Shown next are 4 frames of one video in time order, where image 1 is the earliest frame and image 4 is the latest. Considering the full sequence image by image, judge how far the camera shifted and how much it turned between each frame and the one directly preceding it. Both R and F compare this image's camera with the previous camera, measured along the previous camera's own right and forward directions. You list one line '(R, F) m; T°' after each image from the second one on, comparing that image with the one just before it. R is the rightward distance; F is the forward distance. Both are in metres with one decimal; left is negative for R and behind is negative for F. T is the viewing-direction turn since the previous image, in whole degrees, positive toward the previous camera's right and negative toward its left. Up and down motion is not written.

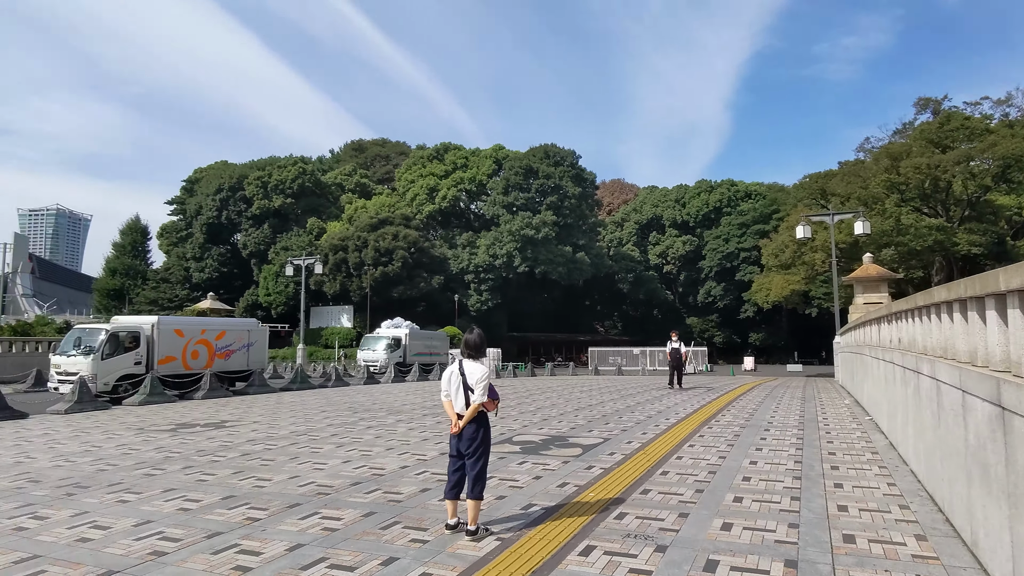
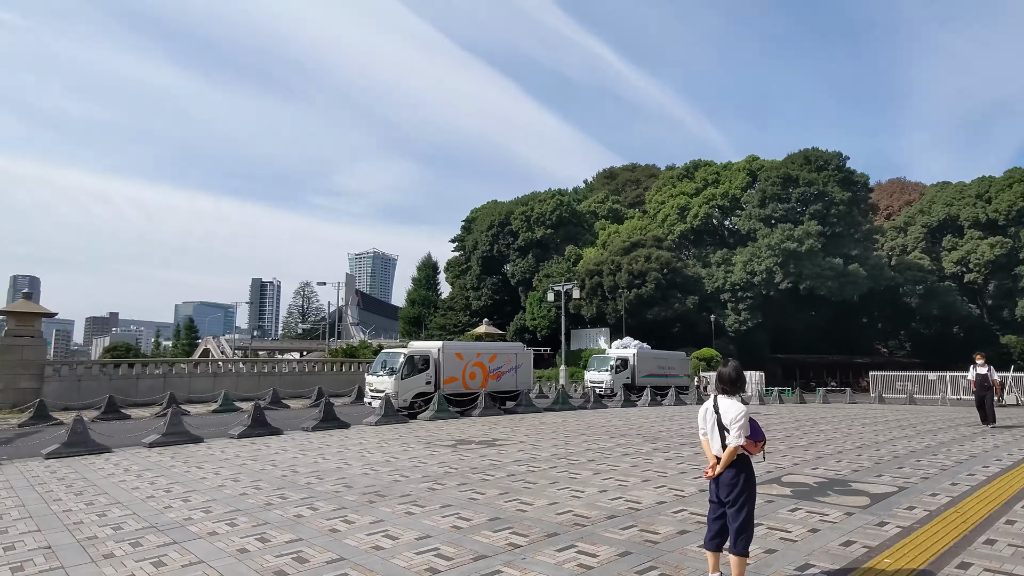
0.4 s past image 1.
(0.0, +0.1) m; -22°
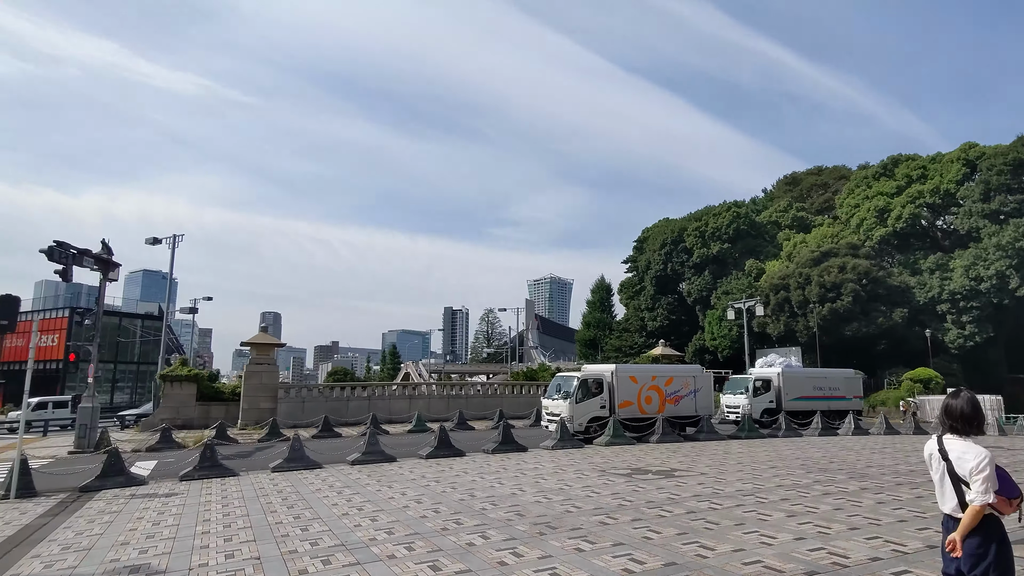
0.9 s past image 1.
(+0.1, +0.3) m; -15°
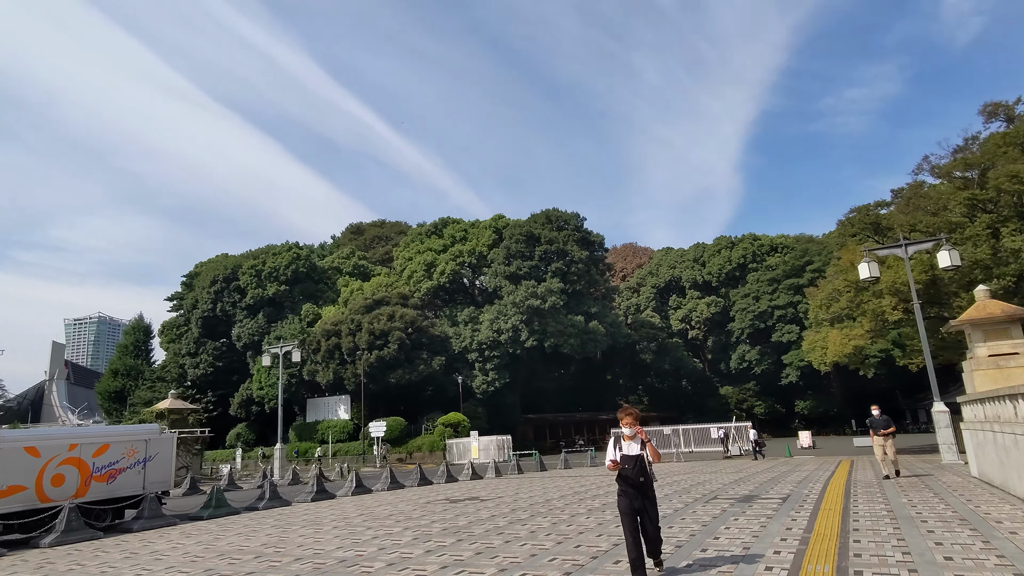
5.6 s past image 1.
(+3.4, +2.6) m; +36°
